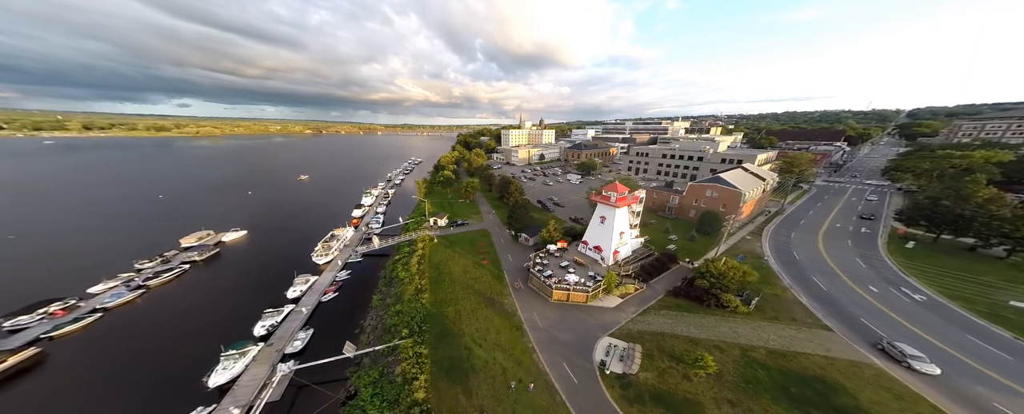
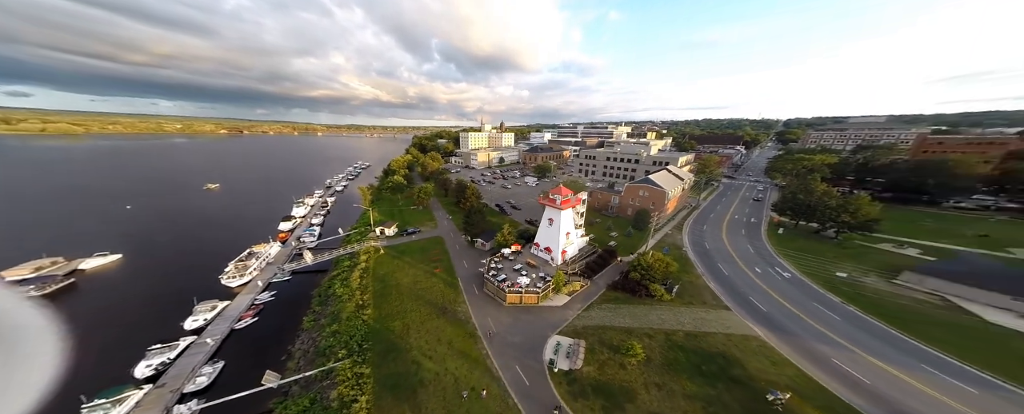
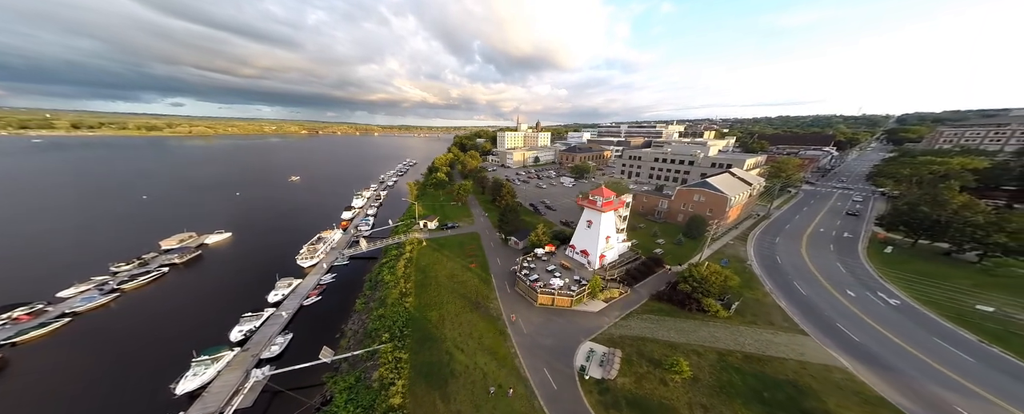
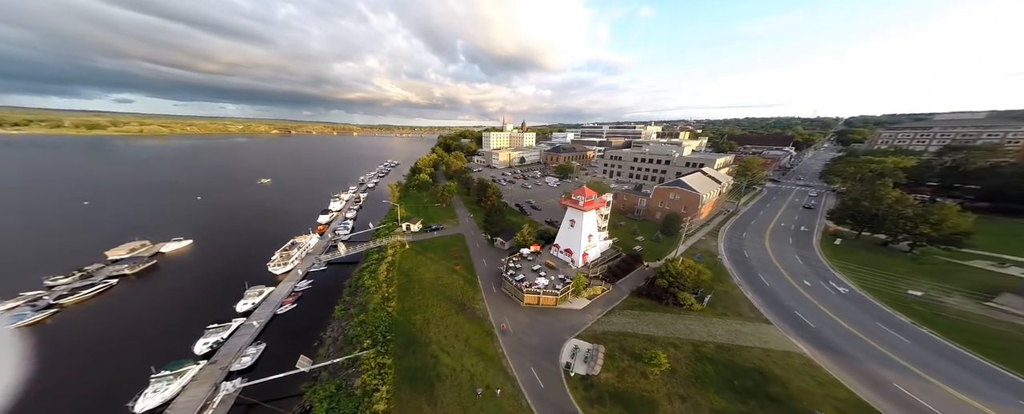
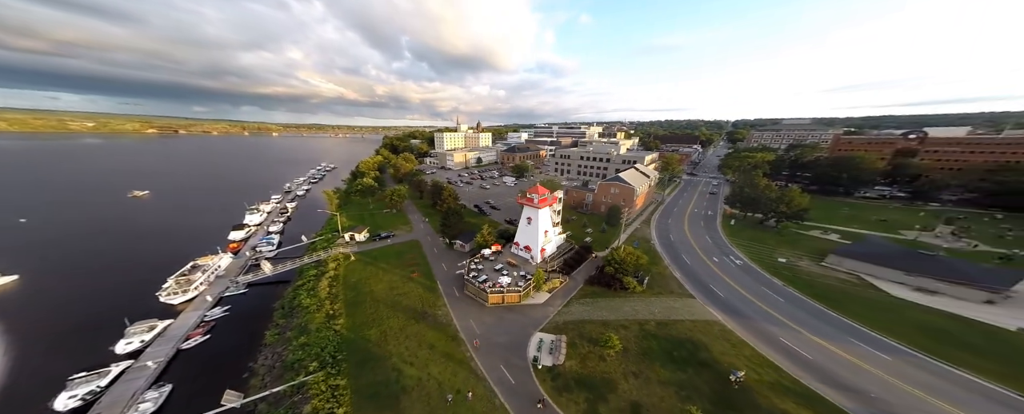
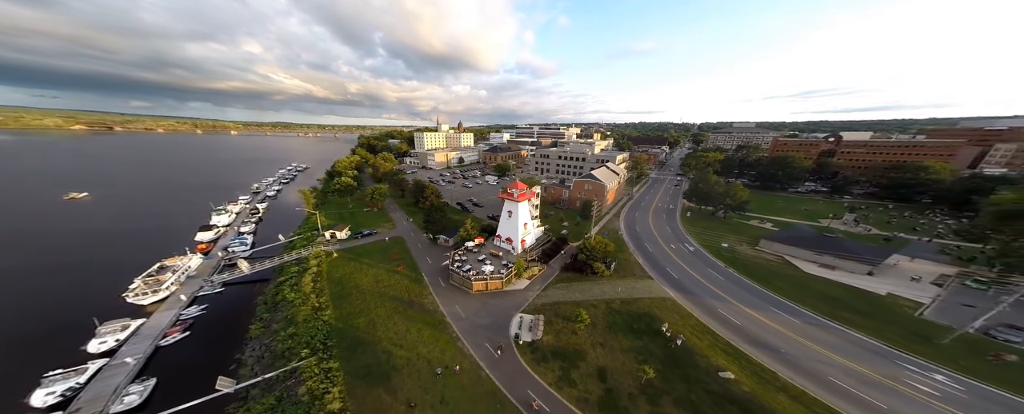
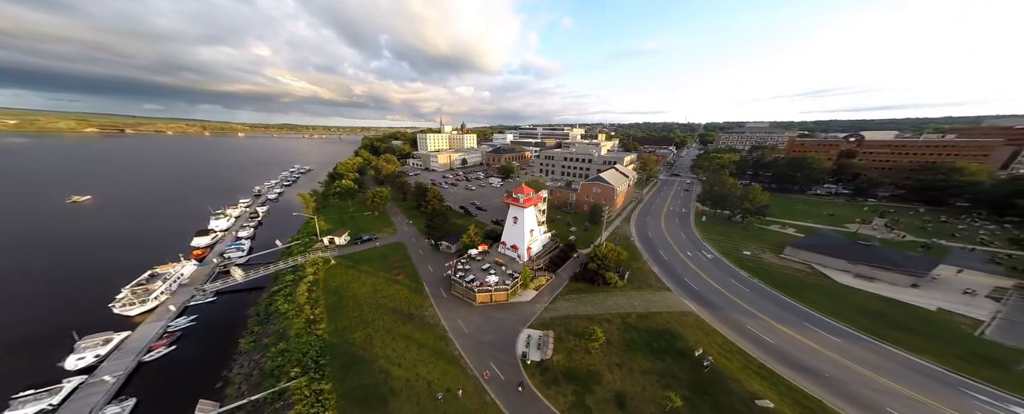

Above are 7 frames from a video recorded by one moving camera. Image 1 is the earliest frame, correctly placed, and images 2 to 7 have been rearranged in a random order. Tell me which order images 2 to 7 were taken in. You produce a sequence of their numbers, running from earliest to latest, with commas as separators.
3, 4, 2, 5, 7, 6
